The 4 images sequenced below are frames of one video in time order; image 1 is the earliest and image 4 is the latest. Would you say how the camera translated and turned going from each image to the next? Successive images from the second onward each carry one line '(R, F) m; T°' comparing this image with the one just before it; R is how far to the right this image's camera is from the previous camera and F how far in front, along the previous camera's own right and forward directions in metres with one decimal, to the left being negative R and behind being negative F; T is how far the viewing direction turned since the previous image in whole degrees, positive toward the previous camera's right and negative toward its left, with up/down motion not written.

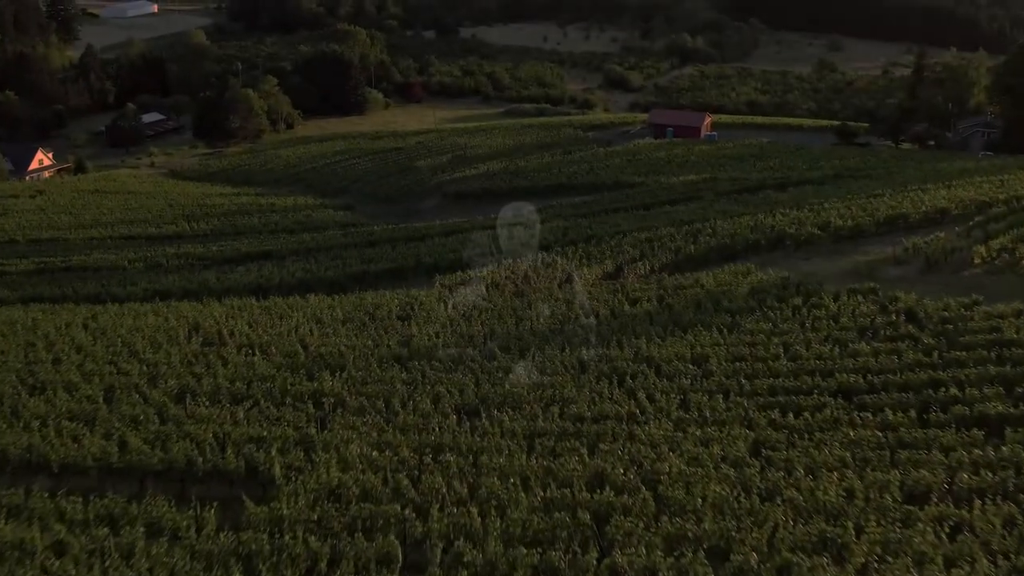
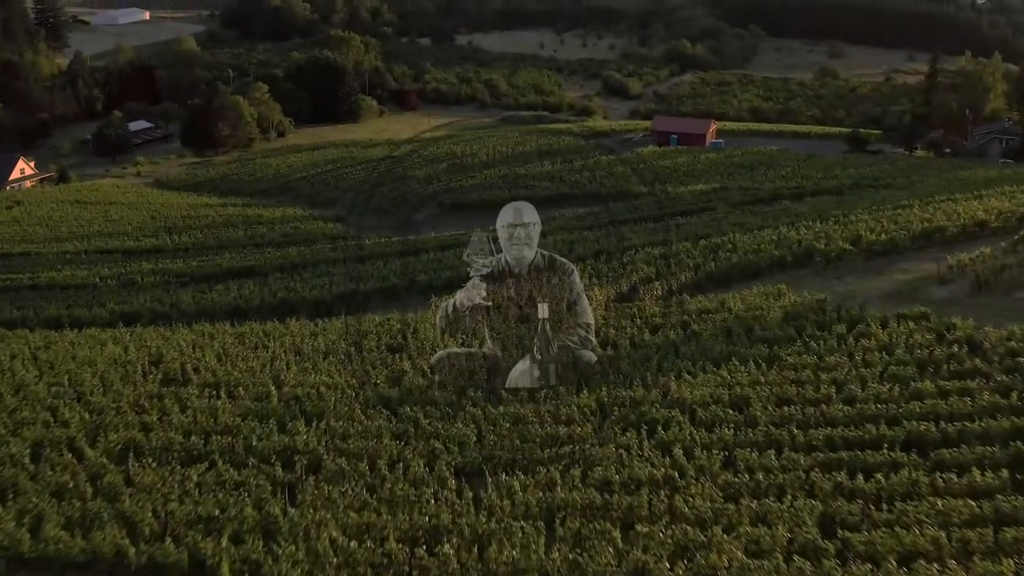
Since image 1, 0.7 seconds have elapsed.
(-0.1, +1.7) m; 0°
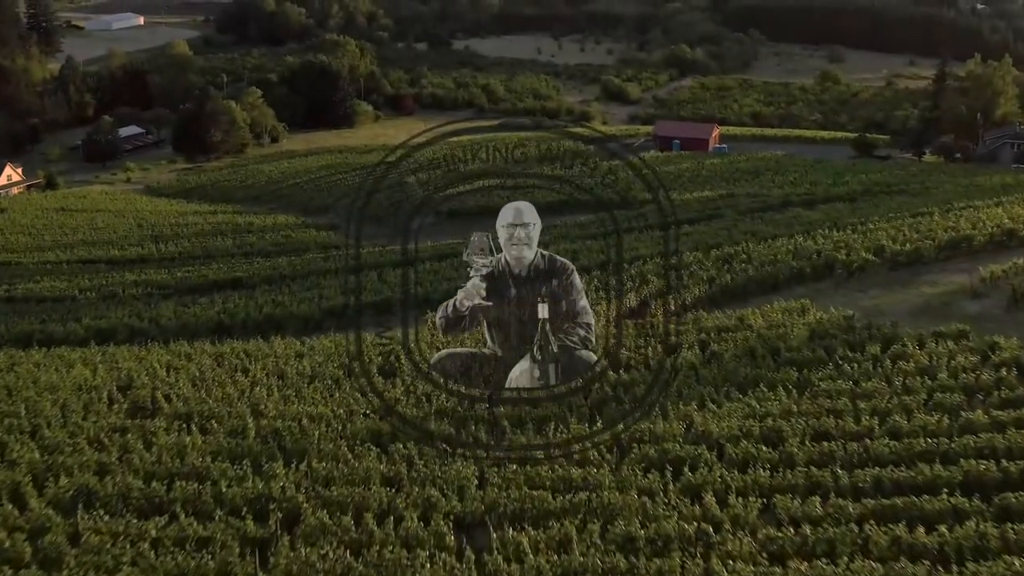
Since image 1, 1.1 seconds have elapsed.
(0.0, +1.1) m; 0°
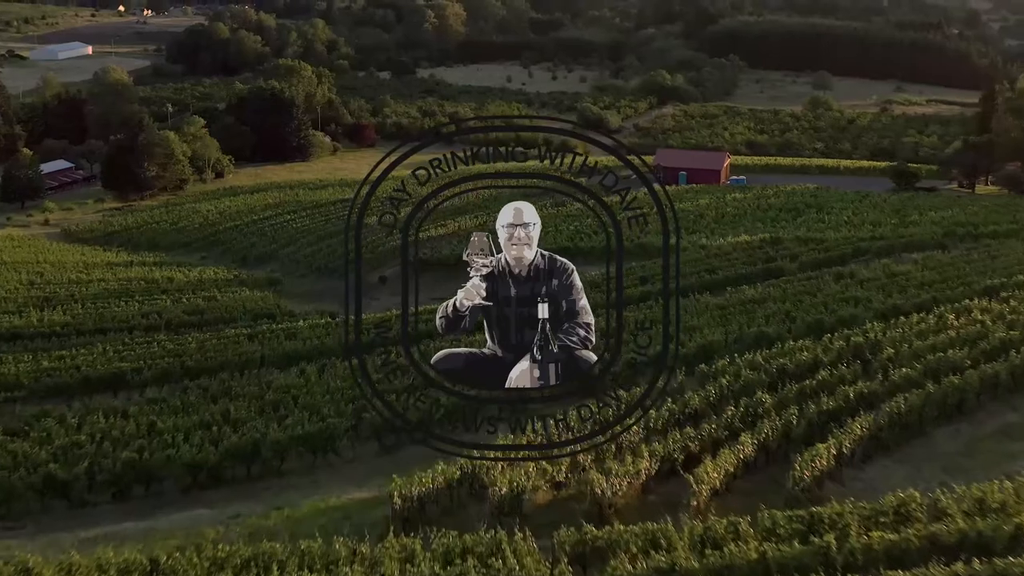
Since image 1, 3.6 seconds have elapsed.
(-0.3, +6.4) m; +1°
